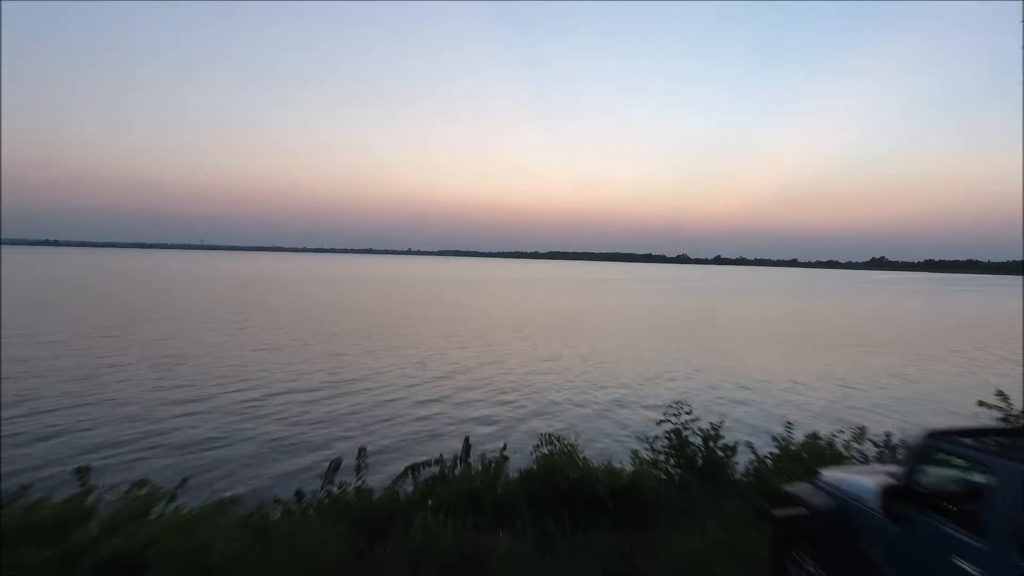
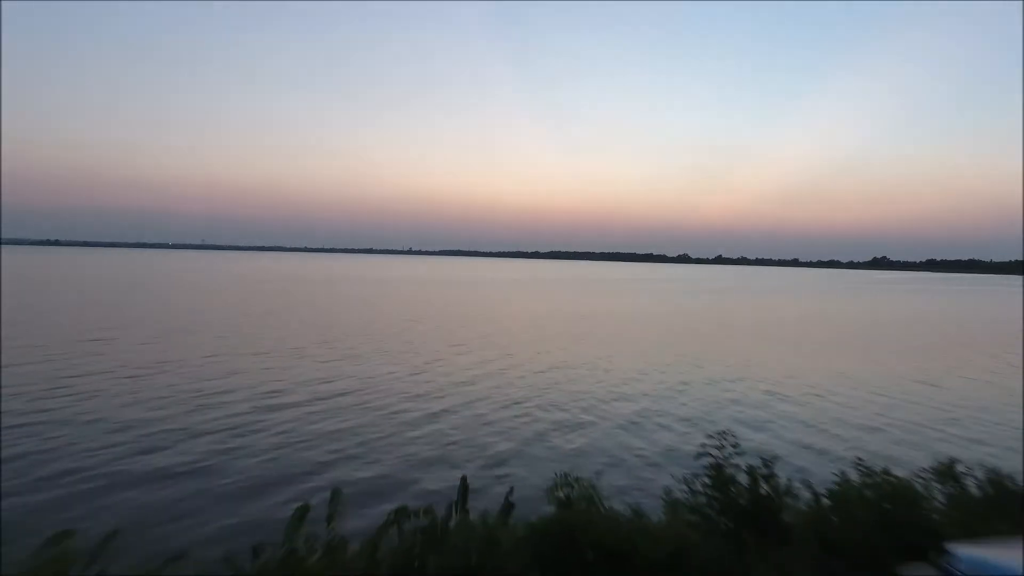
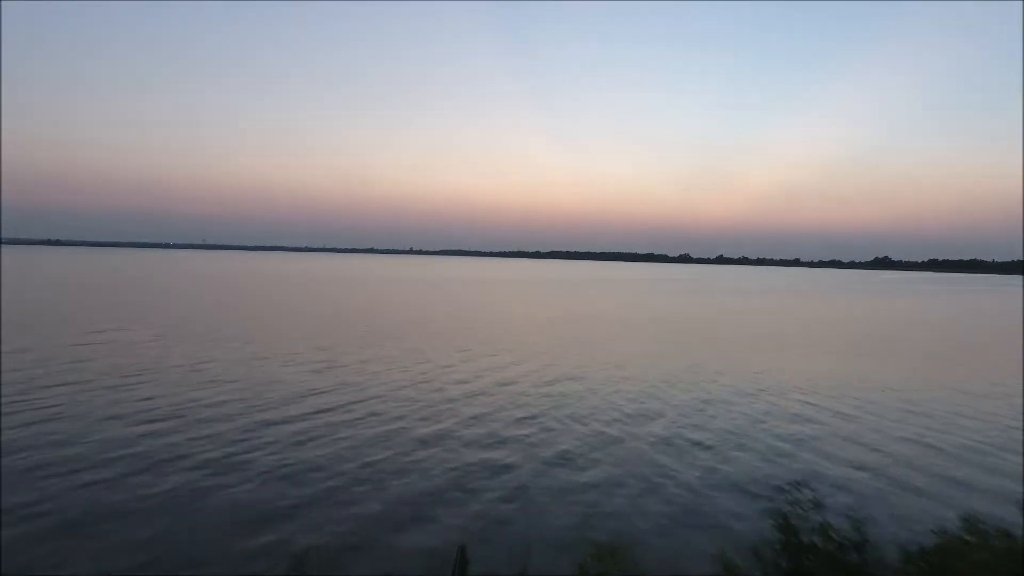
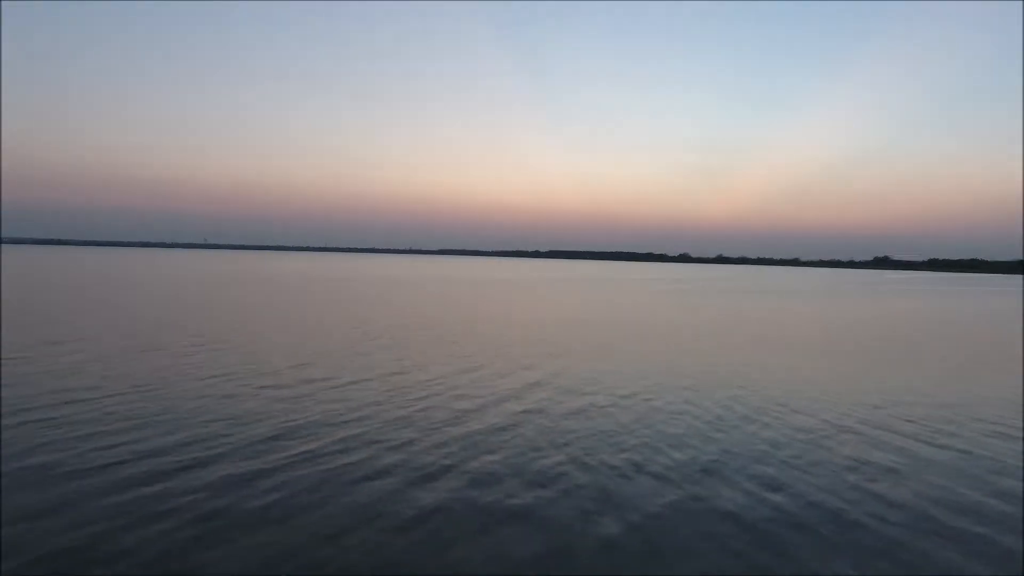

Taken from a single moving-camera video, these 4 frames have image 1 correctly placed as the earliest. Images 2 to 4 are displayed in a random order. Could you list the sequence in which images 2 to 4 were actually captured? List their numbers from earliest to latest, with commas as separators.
2, 3, 4
